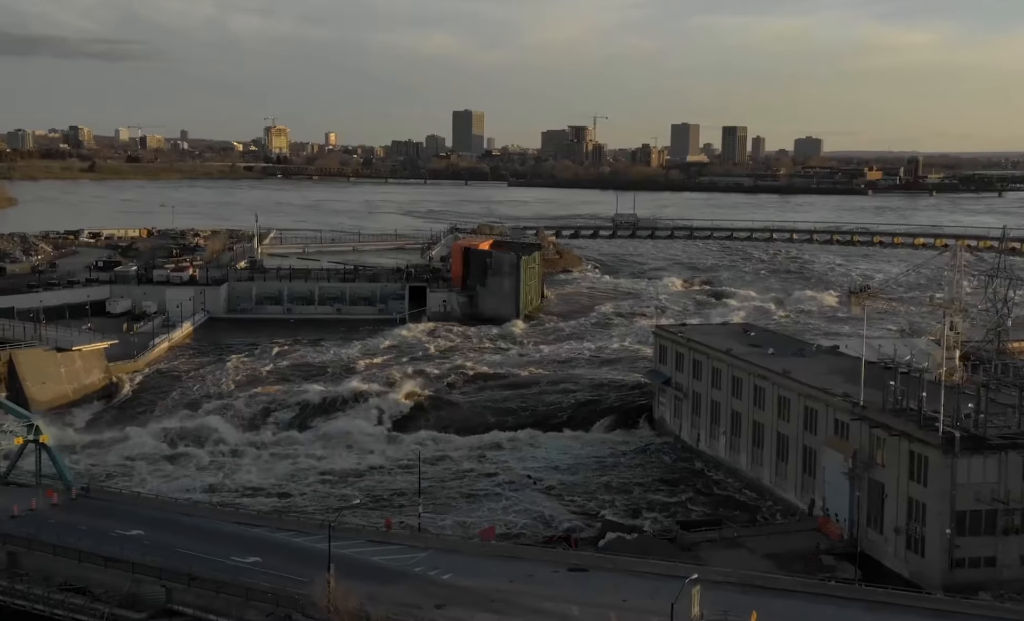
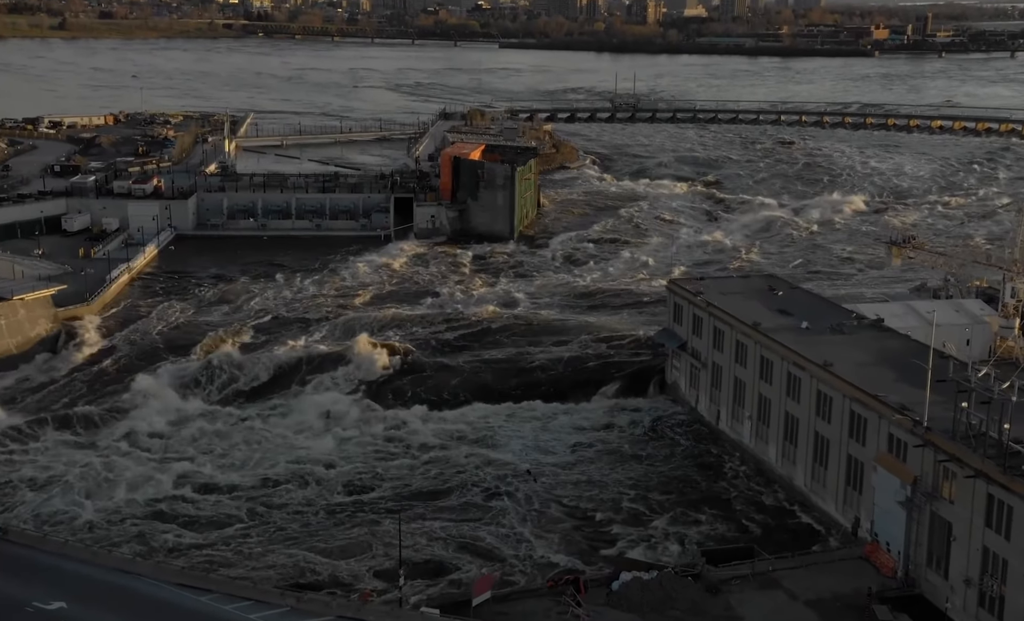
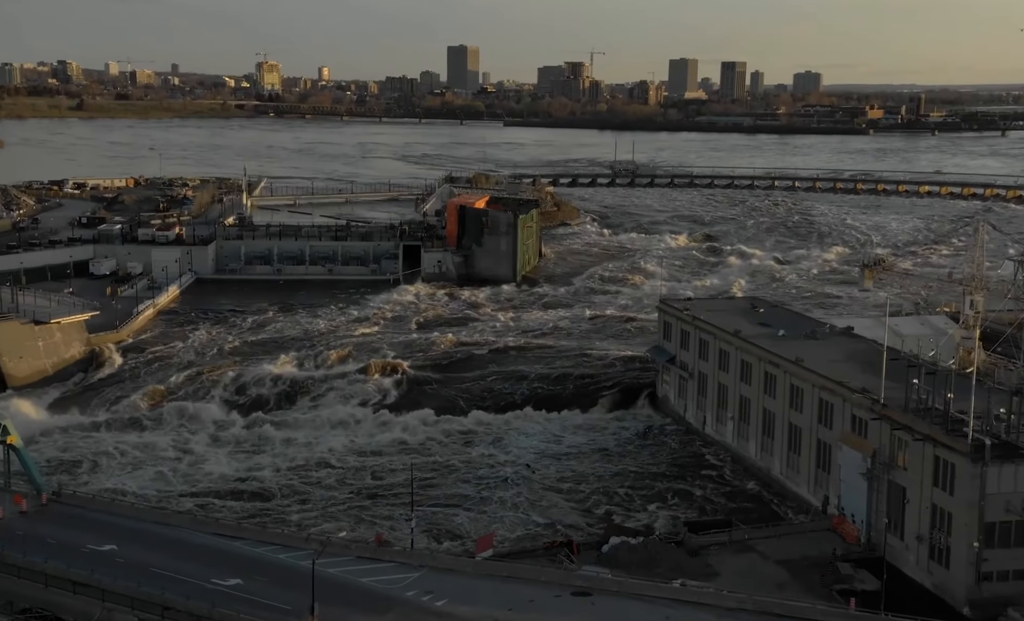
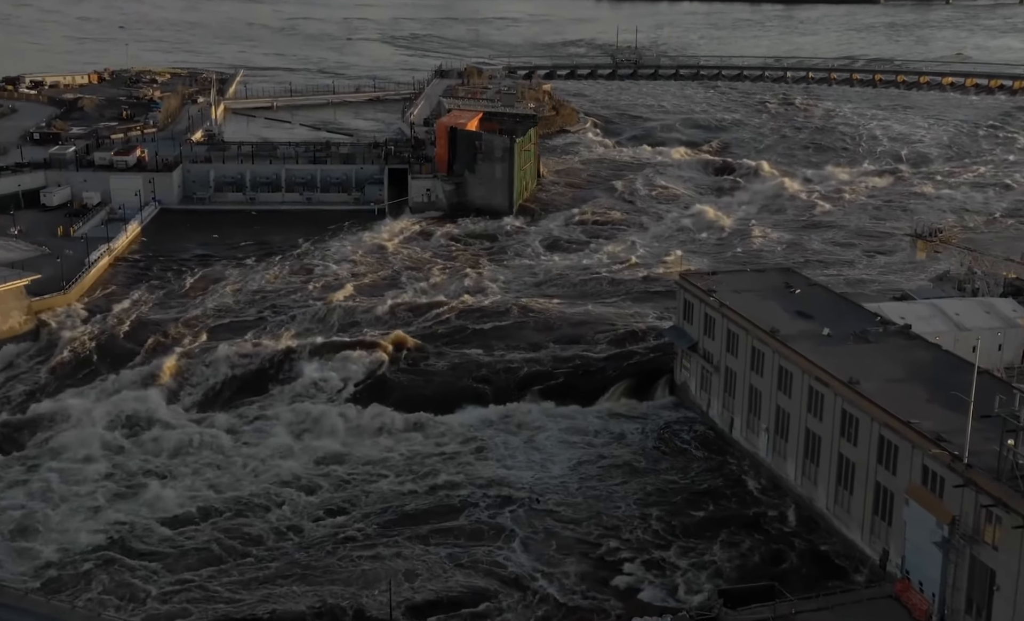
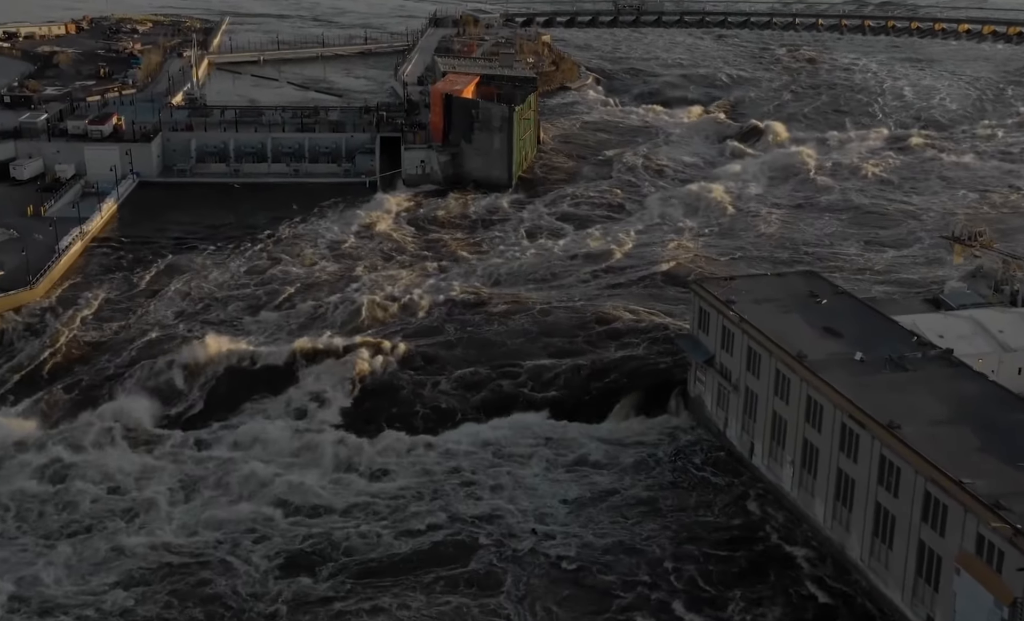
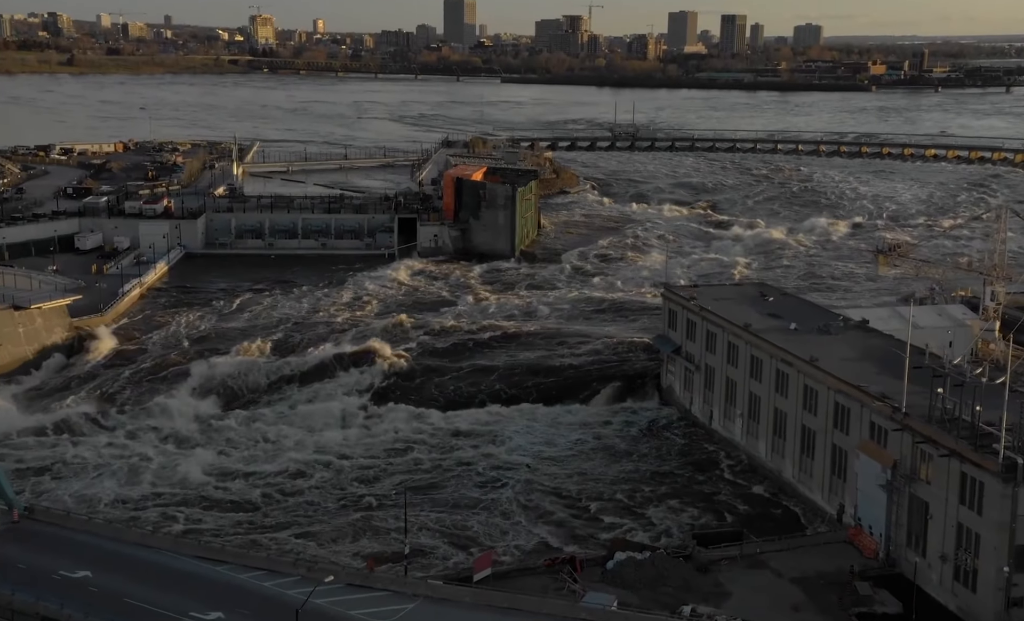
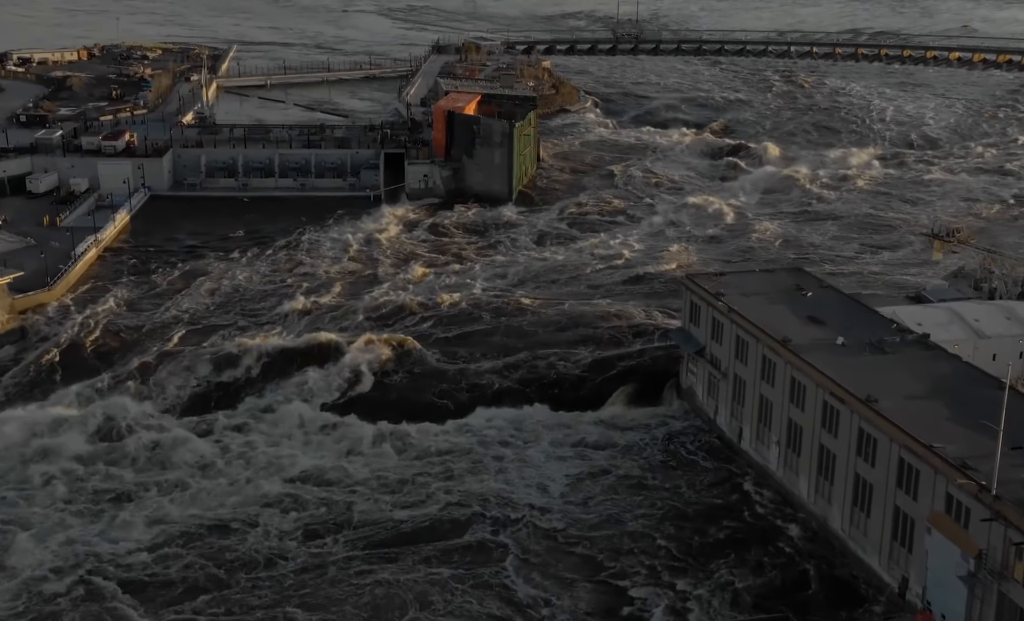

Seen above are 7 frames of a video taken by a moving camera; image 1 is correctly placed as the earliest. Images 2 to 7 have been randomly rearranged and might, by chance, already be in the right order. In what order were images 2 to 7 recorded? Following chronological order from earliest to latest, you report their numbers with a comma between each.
3, 6, 2, 4, 7, 5
